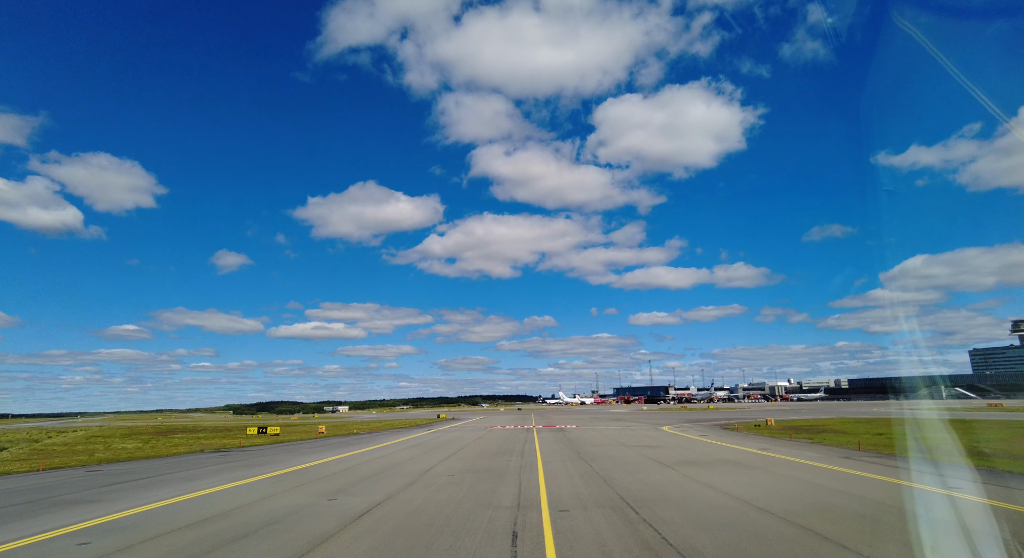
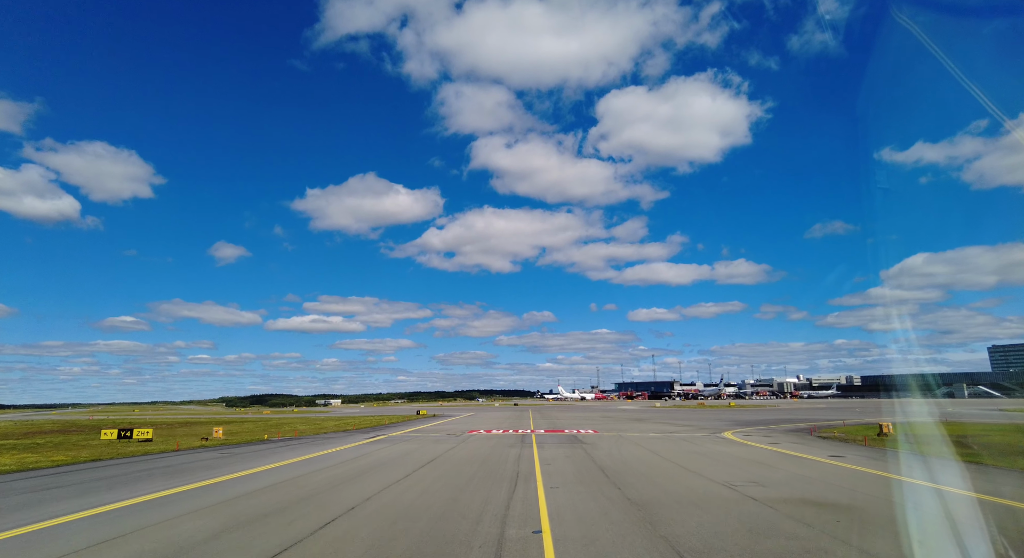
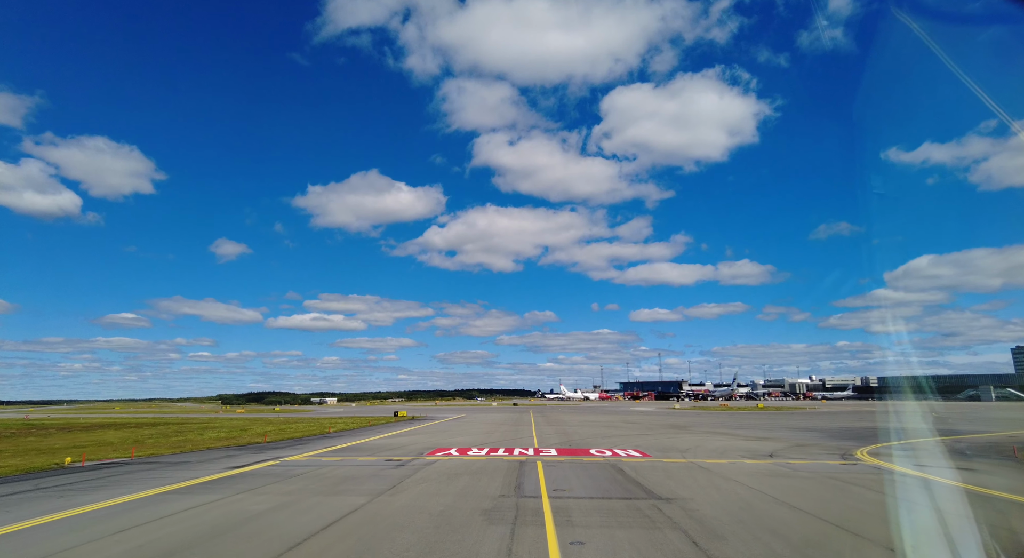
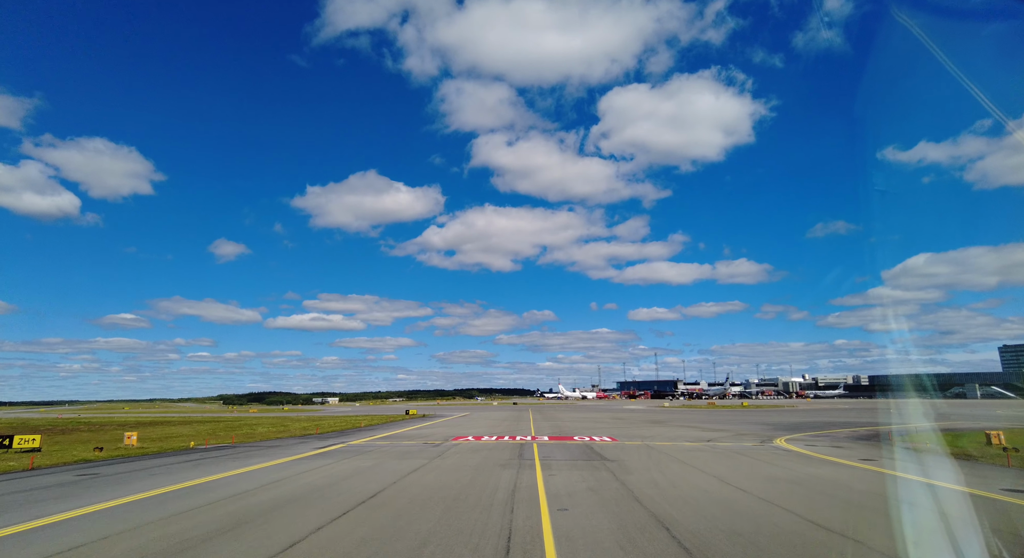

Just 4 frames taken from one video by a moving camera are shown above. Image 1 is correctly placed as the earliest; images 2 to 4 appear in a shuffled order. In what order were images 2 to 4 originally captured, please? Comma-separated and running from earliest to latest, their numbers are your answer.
2, 4, 3
